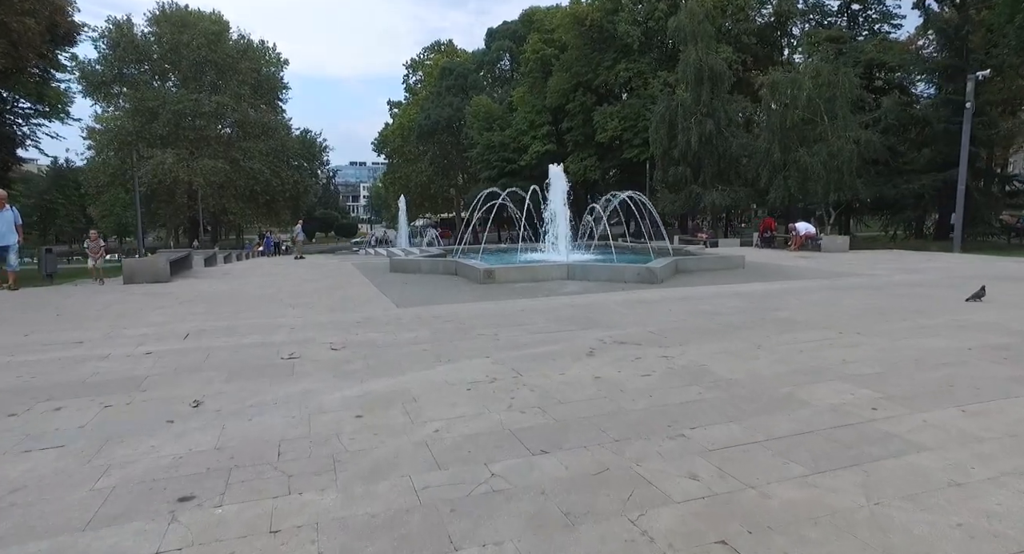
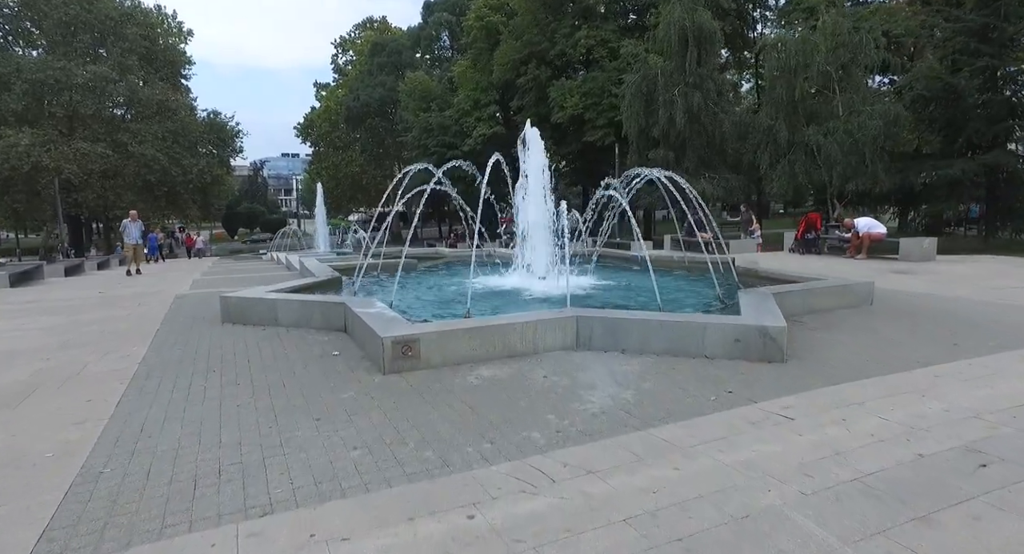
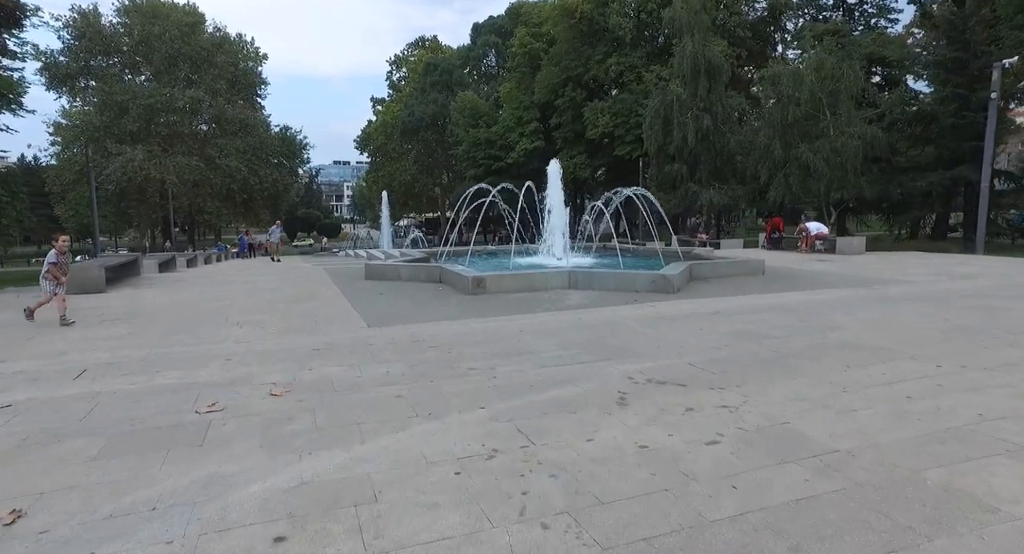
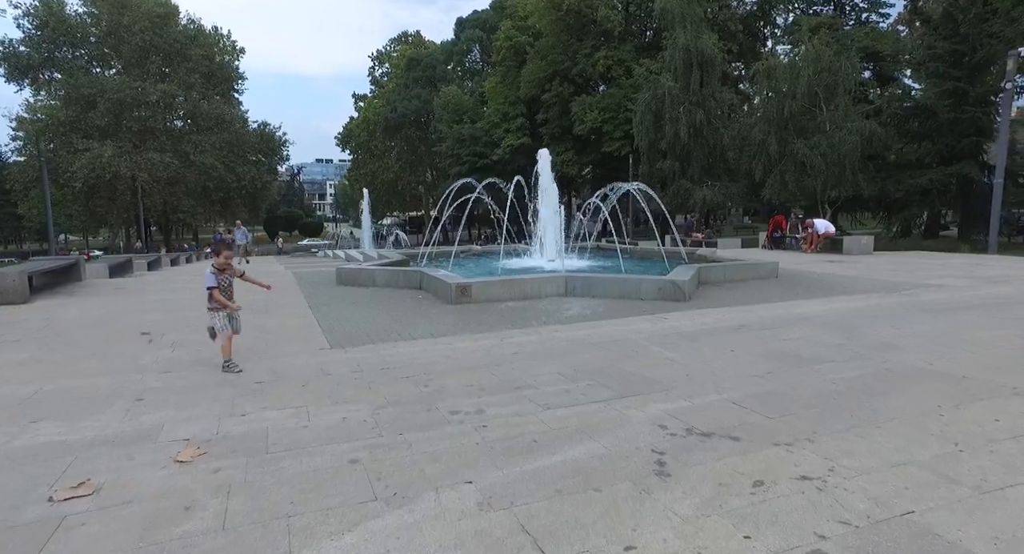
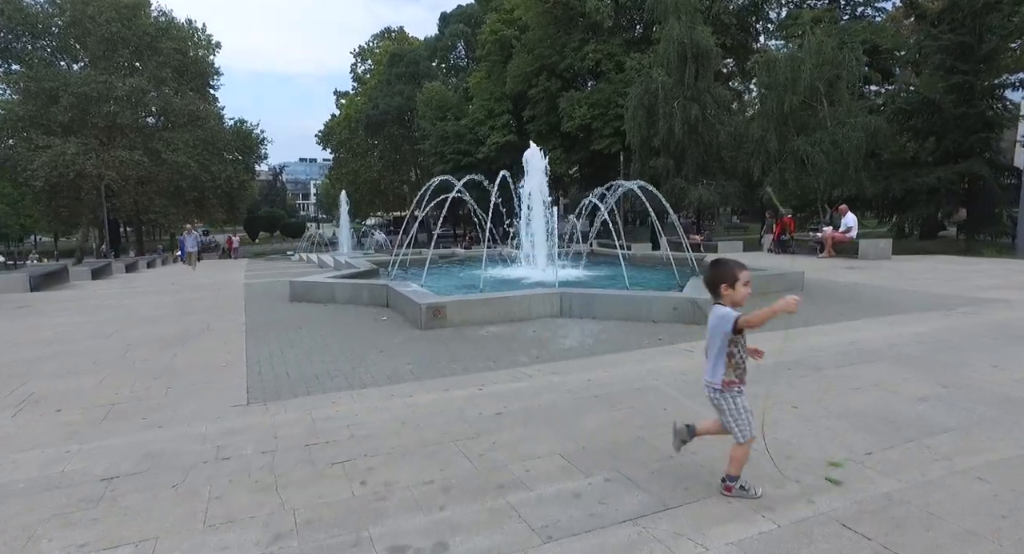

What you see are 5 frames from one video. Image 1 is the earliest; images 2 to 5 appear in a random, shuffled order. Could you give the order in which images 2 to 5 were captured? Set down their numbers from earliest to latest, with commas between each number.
3, 4, 5, 2
